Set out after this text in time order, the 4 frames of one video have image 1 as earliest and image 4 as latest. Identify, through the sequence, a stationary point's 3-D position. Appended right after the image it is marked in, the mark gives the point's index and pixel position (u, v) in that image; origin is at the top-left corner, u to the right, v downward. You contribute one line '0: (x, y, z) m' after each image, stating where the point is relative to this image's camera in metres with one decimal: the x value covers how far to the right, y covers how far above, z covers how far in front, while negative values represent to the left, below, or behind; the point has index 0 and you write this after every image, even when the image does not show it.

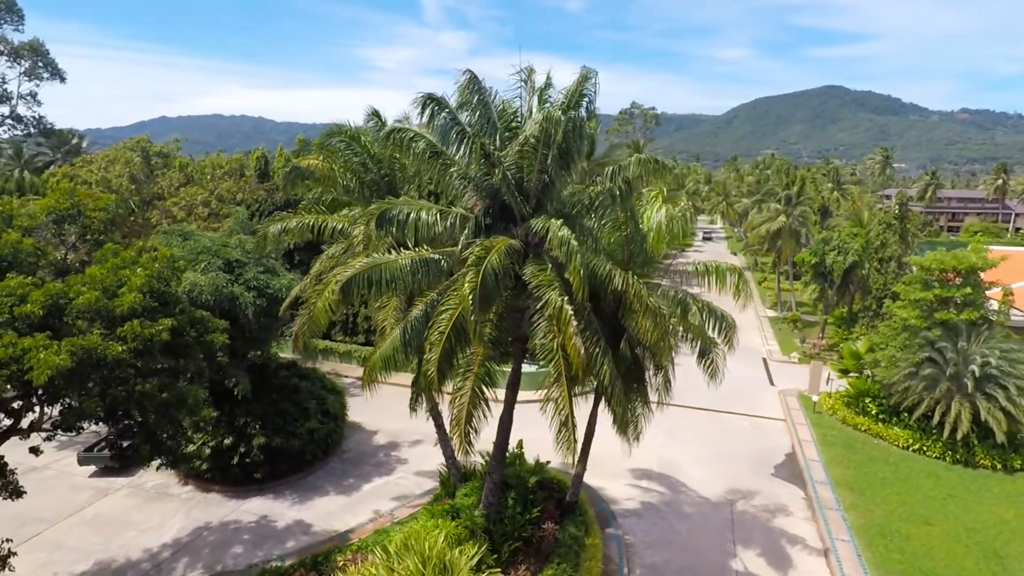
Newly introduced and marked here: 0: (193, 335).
0: (-5.4, -0.8, +9.8) m
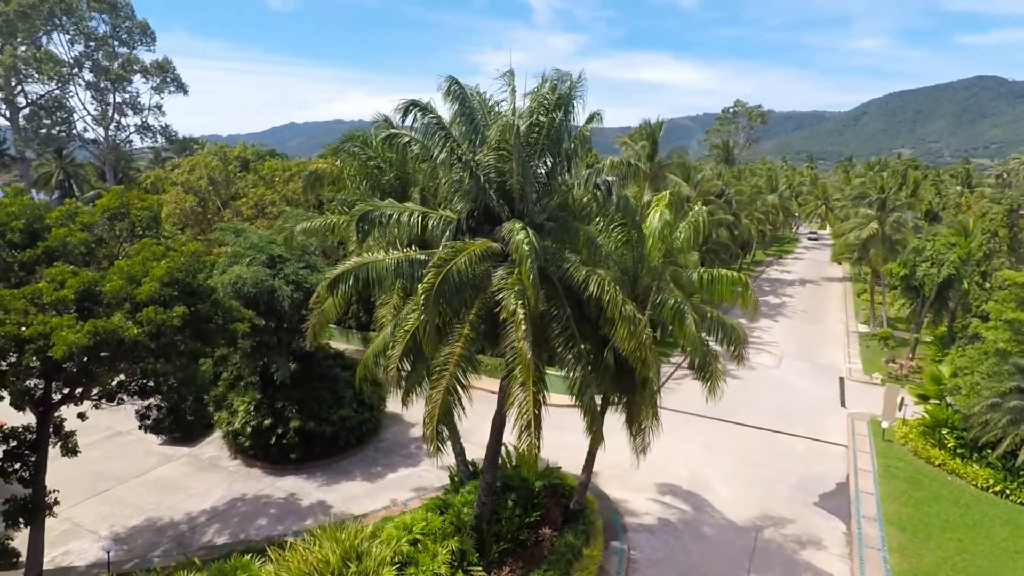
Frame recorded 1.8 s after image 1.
0: (-5.6, -0.6, +10.9) m
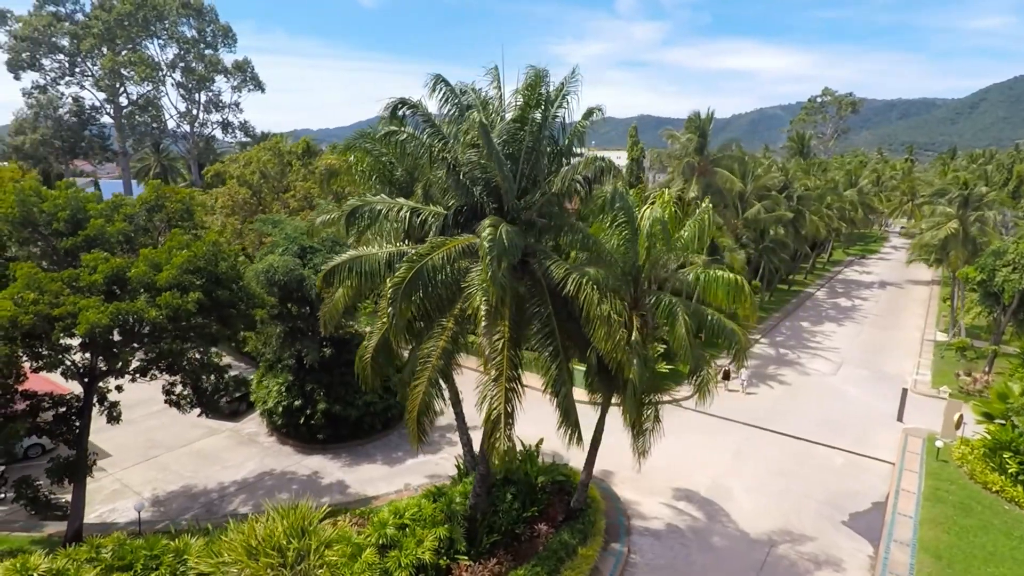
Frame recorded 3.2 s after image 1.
0: (-5.5, -0.4, +11.6) m
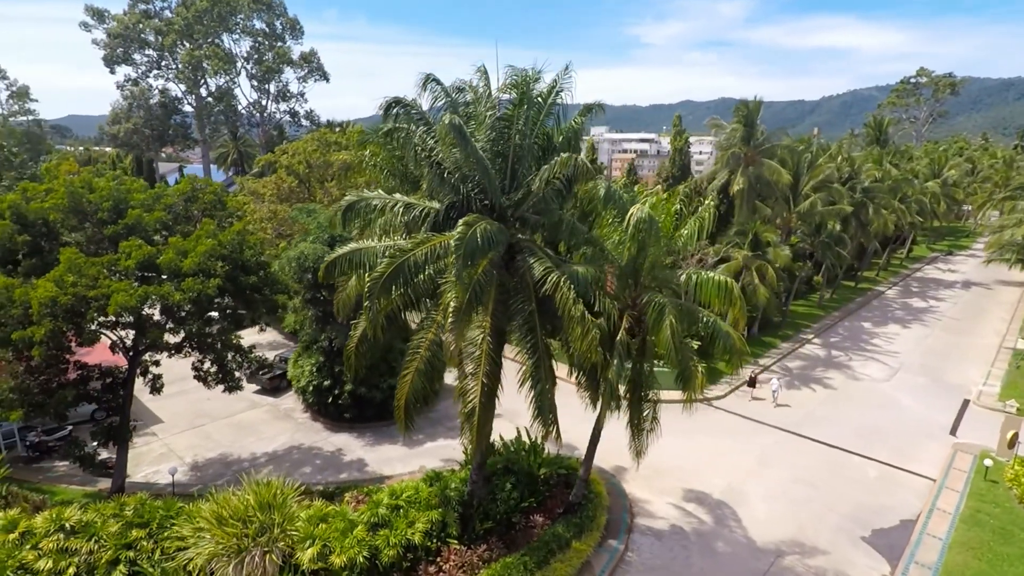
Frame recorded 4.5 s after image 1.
0: (-5.4, -0.1, +12.5) m
